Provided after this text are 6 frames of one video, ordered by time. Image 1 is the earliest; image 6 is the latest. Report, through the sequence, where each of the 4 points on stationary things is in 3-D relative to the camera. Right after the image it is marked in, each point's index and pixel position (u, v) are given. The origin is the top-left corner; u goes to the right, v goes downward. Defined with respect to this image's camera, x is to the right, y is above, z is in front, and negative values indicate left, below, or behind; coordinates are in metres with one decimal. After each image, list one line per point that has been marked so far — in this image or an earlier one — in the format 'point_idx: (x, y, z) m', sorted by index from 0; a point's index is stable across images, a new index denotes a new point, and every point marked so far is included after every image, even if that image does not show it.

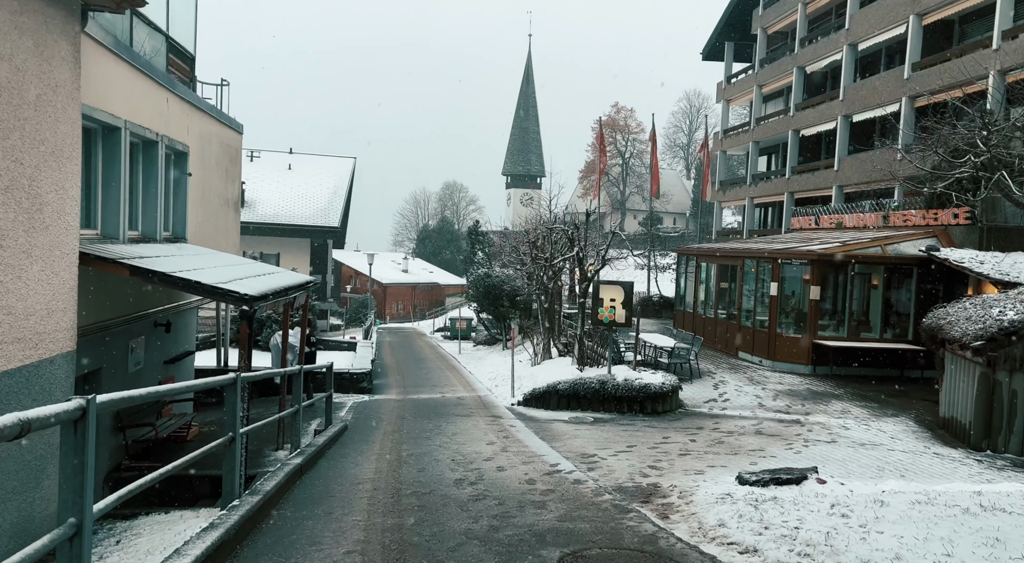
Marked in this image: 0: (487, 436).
0: (-0.3, -2.1, +10.8) m
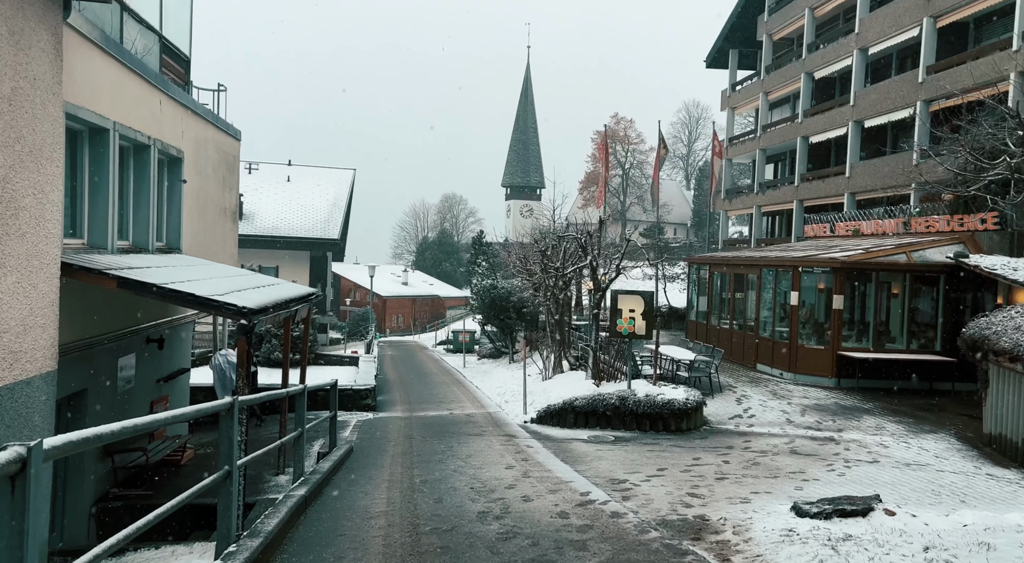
0: (-0.1, -2.2, +10.0) m
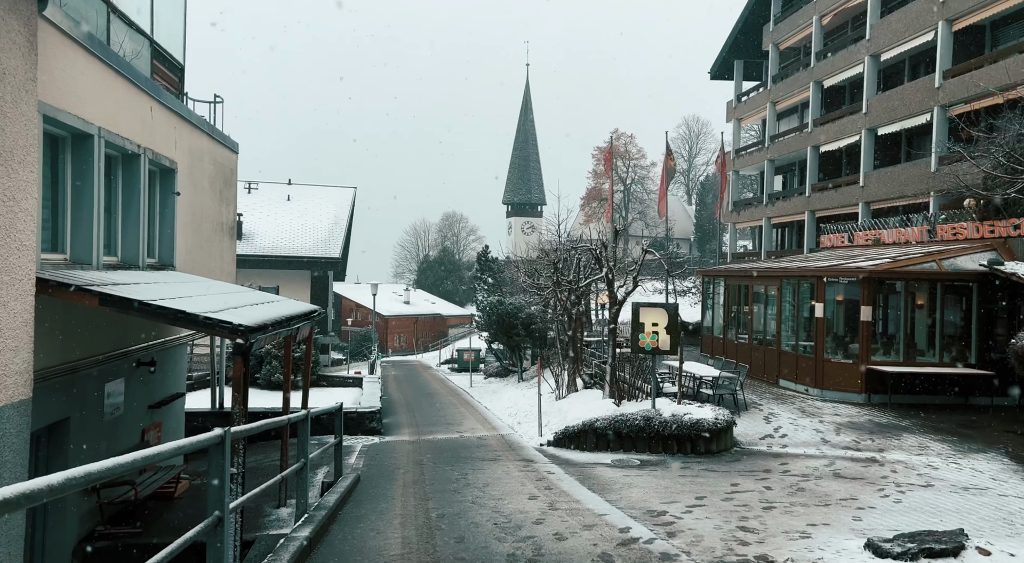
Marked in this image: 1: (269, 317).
0: (+0.2, -2.4, +9.2) m
1: (-2.6, -0.4, +8.7) m
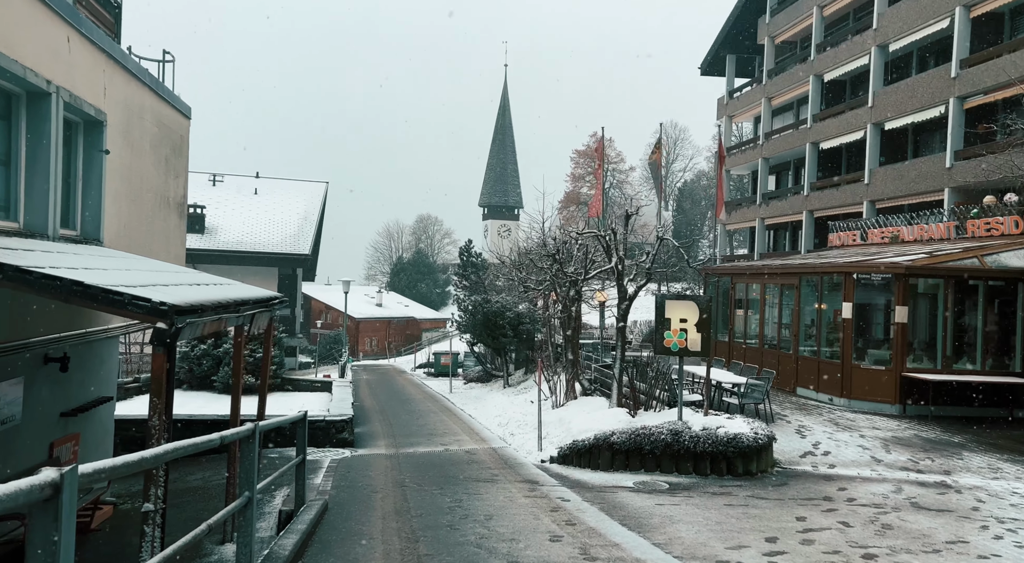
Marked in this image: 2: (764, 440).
0: (+0.3, -2.2, +7.2) m
1: (-2.5, -0.1, +6.7) m
2: (+3.1, -1.9, +9.8) m
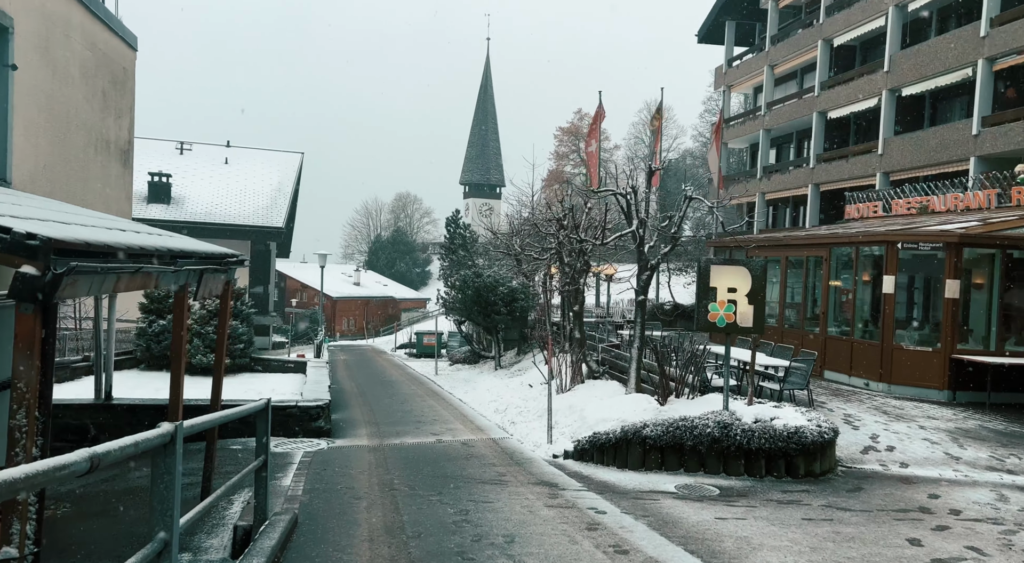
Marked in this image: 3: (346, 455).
0: (+0.5, -1.8, +5.4) m
1: (-2.2, +0.2, +4.8) m
2: (+3.2, -1.5, +8.1) m
3: (-2.1, -2.2, +10.3) m
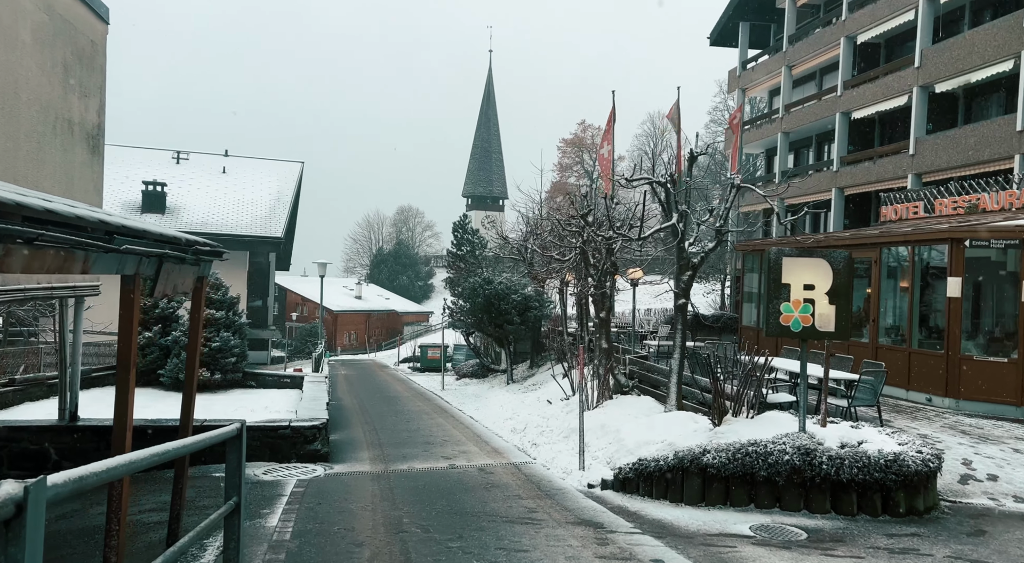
0: (+0.8, -1.7, +3.9) m
1: (-2.0, +0.3, +3.3) m
2: (+3.5, -1.5, +6.6) m
3: (-1.8, -2.2, +8.8) m
